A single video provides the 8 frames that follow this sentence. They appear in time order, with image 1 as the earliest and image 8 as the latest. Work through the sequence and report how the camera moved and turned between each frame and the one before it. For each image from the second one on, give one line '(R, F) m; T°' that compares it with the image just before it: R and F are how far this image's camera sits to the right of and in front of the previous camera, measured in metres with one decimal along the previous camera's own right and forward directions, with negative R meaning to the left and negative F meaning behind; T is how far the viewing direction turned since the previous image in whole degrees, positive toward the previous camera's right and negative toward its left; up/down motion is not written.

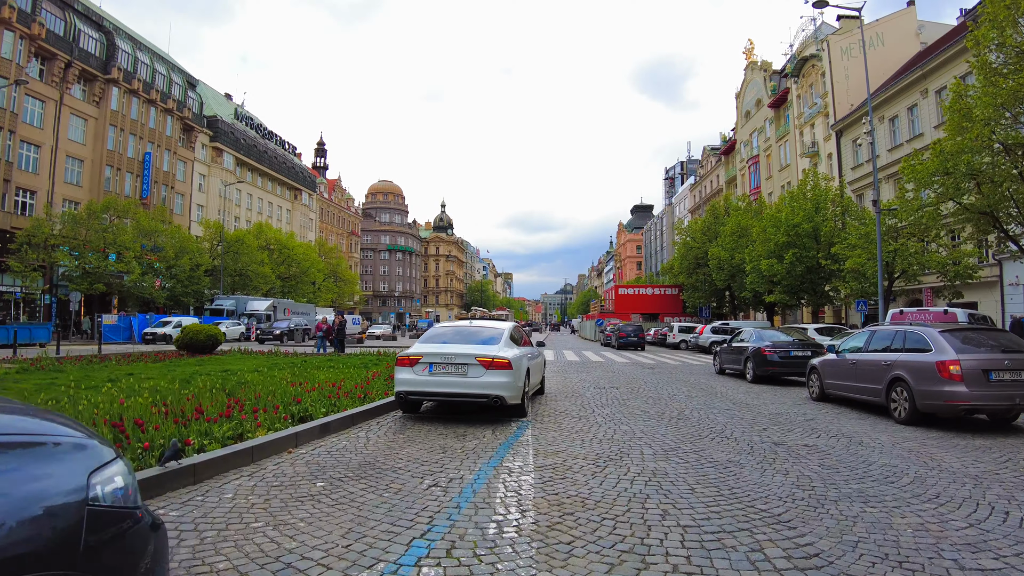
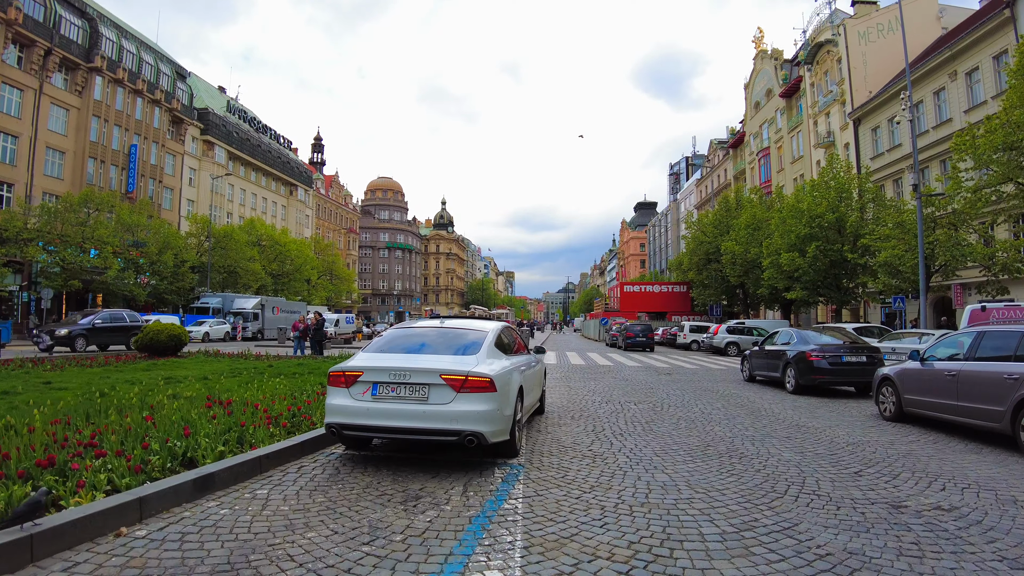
(+0.2, +2.3) m; 0°
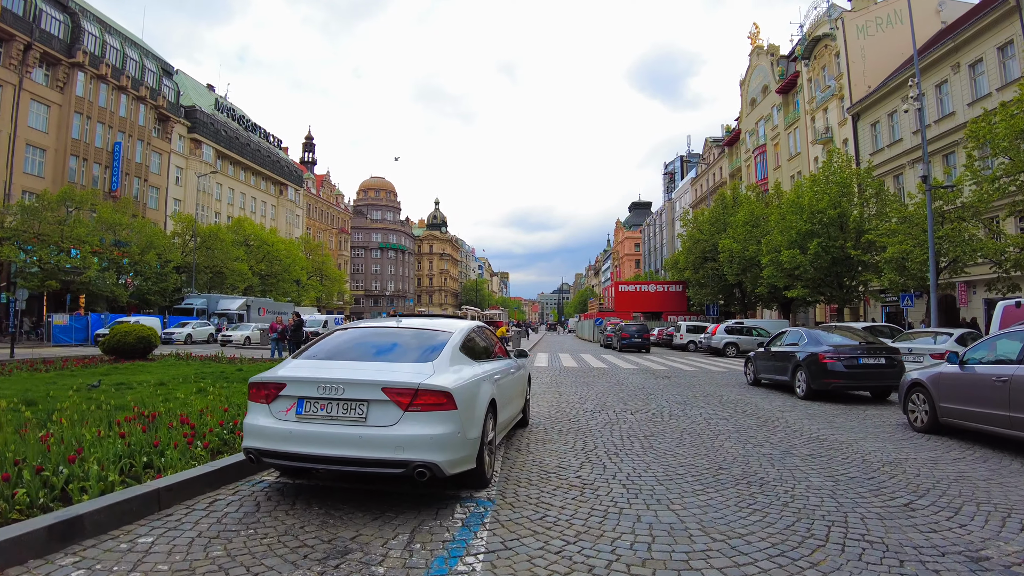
(+0.2, +1.1) m; +1°
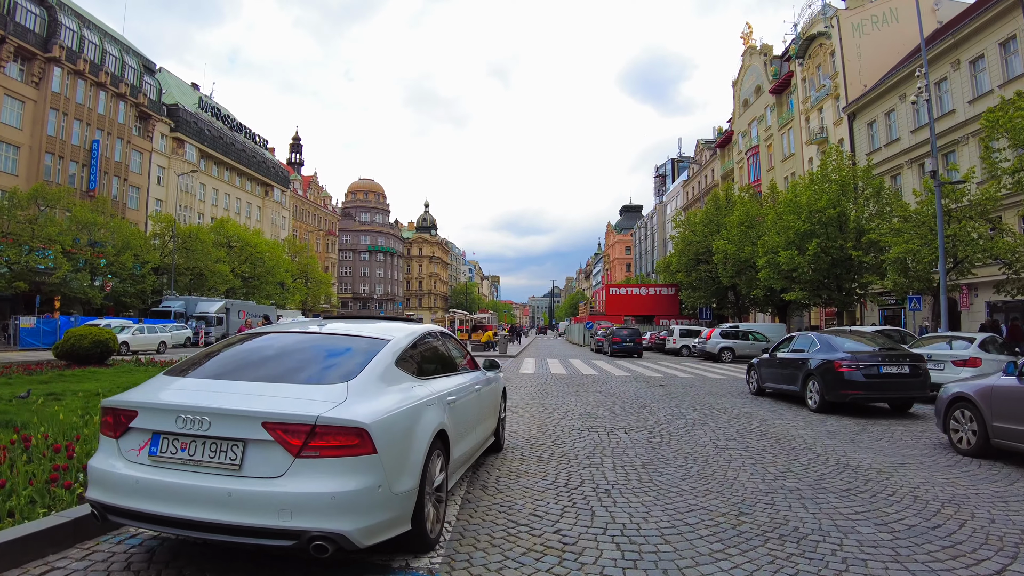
(+0.2, +1.2) m; +1°
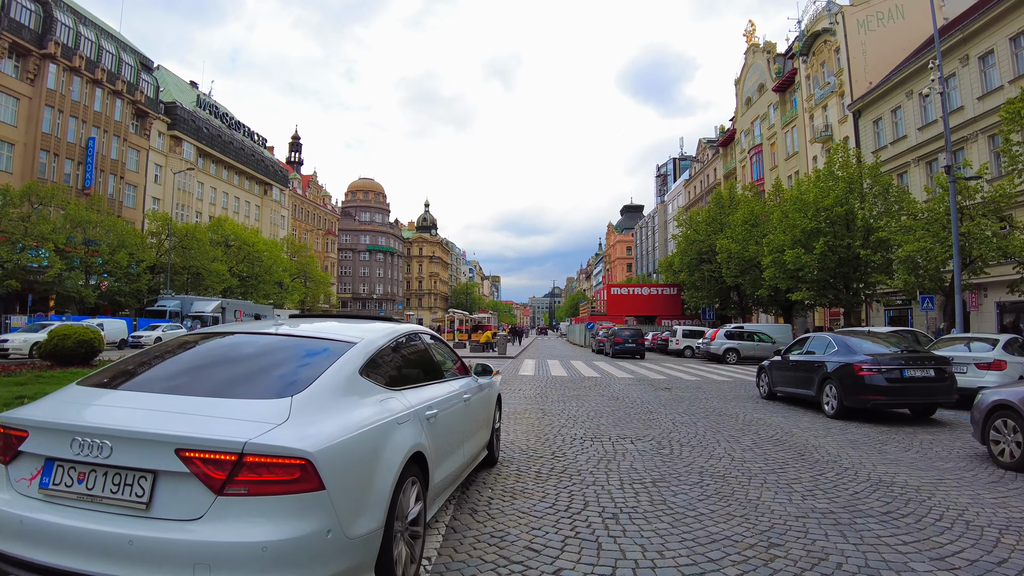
(0.0, +0.6) m; 0°
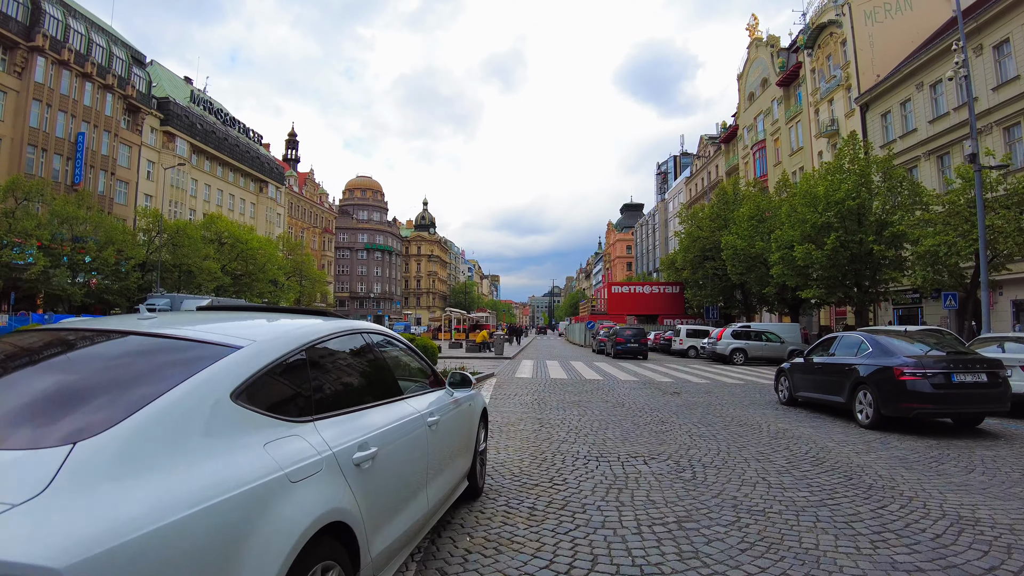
(+0.1, +1.1) m; 0°
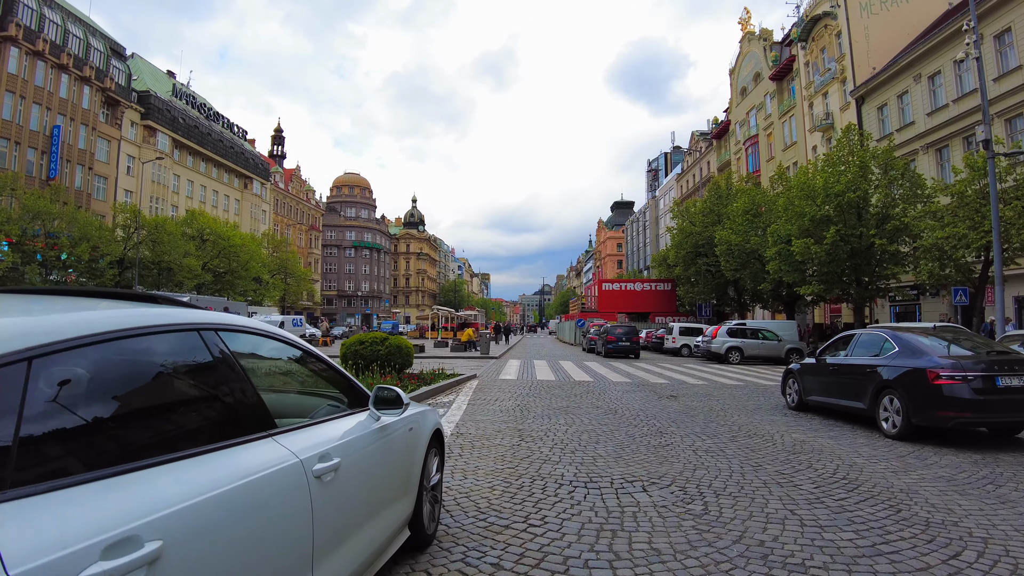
(+0.2, +1.1) m; +1°
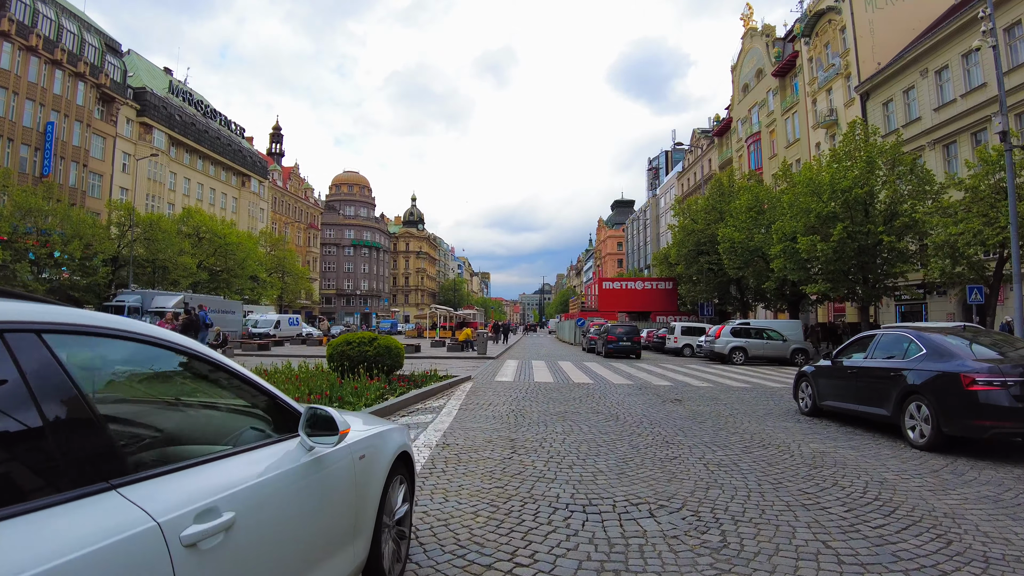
(+0.1, +0.6) m; 0°
